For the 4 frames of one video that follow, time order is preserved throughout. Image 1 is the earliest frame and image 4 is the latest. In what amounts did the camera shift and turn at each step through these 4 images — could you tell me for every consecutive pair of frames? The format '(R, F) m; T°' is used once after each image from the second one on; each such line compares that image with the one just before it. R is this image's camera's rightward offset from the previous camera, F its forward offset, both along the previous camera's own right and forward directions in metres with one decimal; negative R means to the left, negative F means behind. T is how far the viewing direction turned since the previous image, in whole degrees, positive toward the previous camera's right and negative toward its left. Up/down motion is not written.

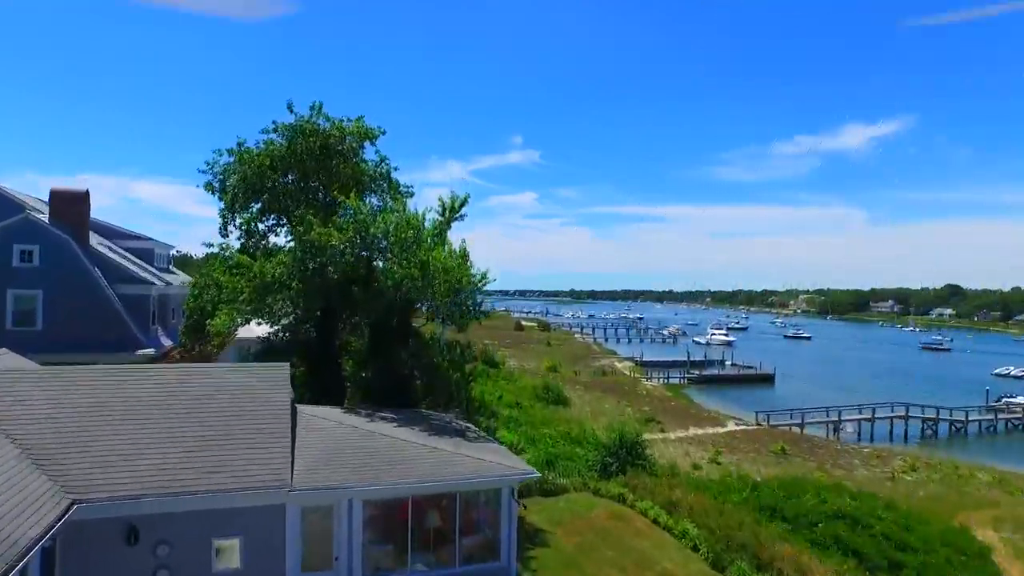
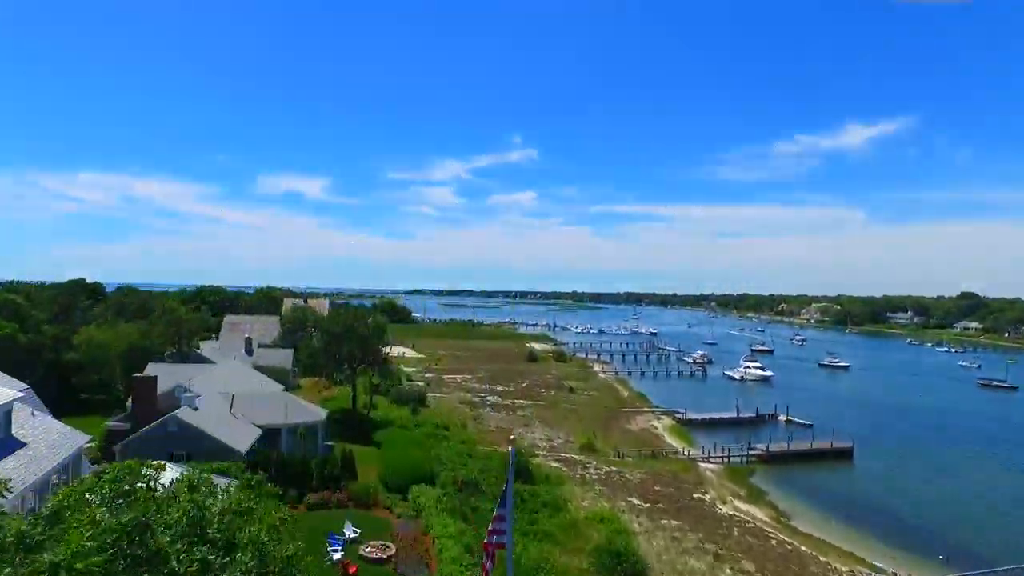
(-1.1, +6.6) m; 0°
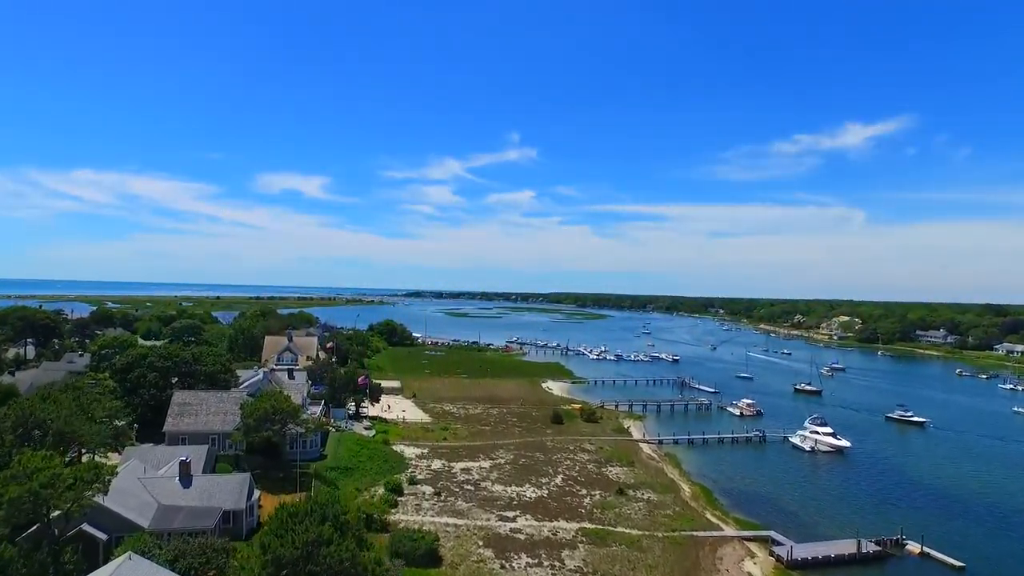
(-1.7, +10.3) m; 0°
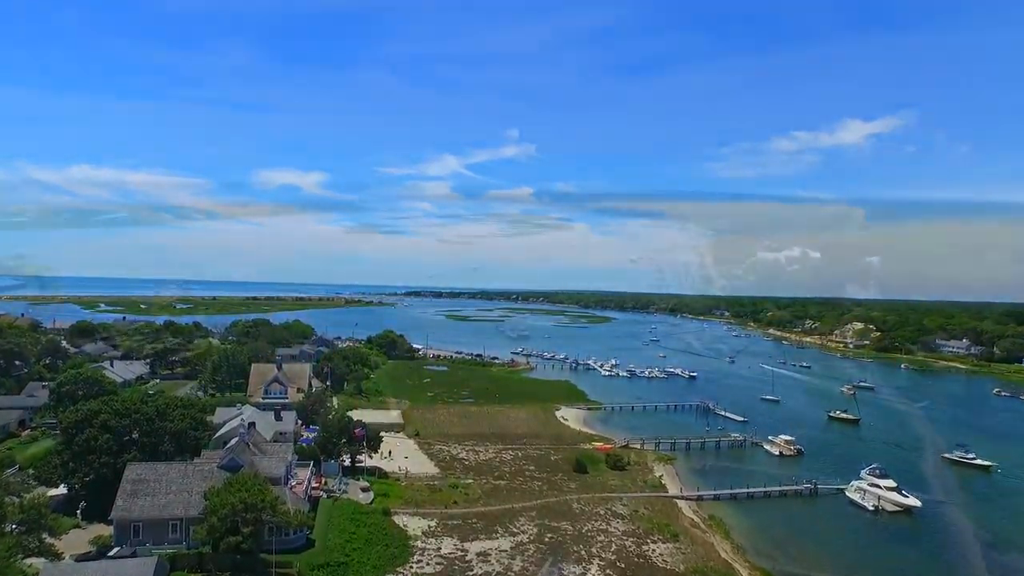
(-1.2, +6.6) m; 0°
